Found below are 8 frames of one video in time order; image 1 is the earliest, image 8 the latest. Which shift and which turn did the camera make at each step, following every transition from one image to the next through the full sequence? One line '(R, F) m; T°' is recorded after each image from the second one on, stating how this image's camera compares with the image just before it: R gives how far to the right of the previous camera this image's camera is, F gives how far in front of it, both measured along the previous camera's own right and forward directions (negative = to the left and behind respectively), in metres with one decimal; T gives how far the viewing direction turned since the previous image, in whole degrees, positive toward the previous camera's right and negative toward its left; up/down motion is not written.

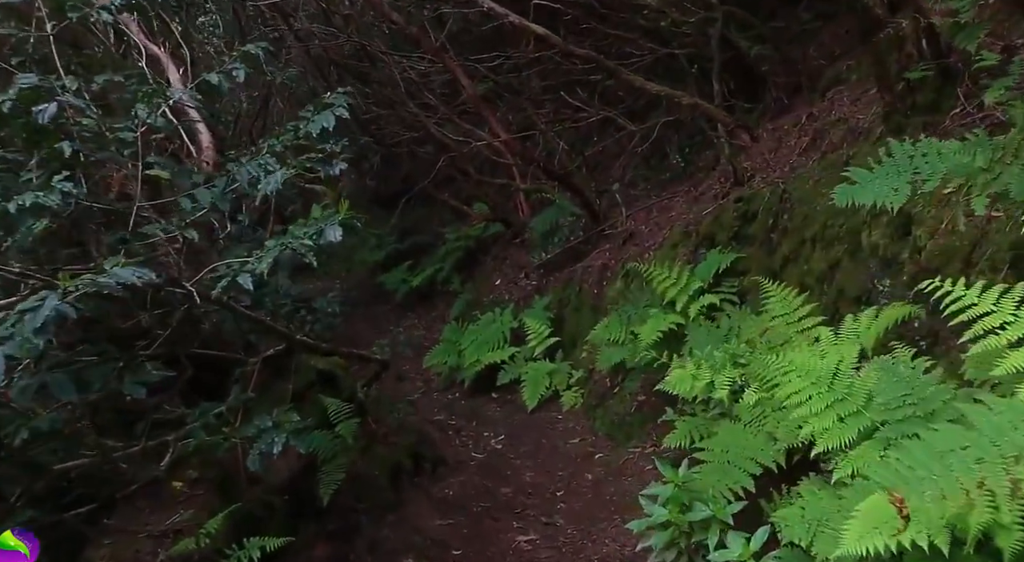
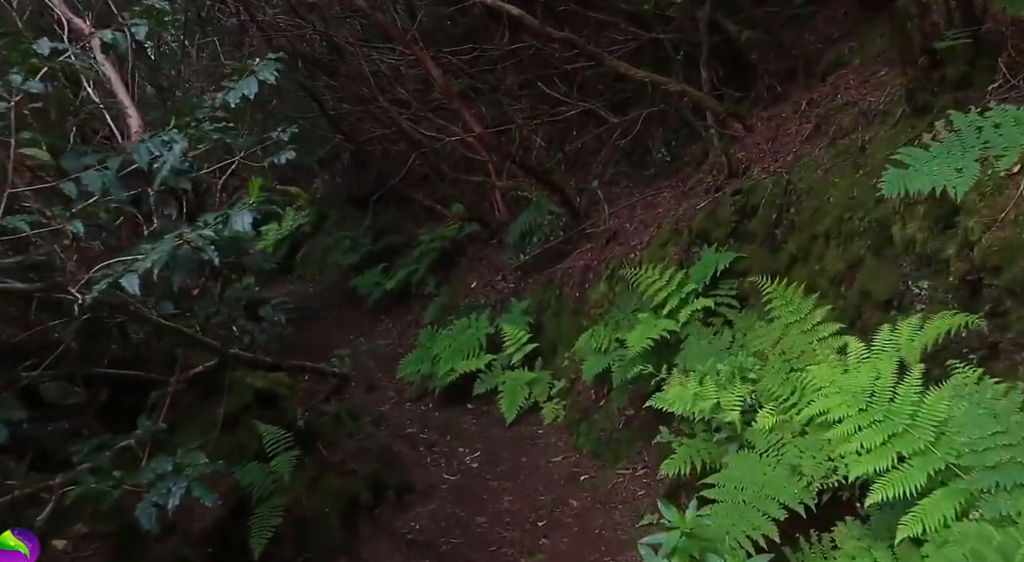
(0.0, +0.7) m; +1°
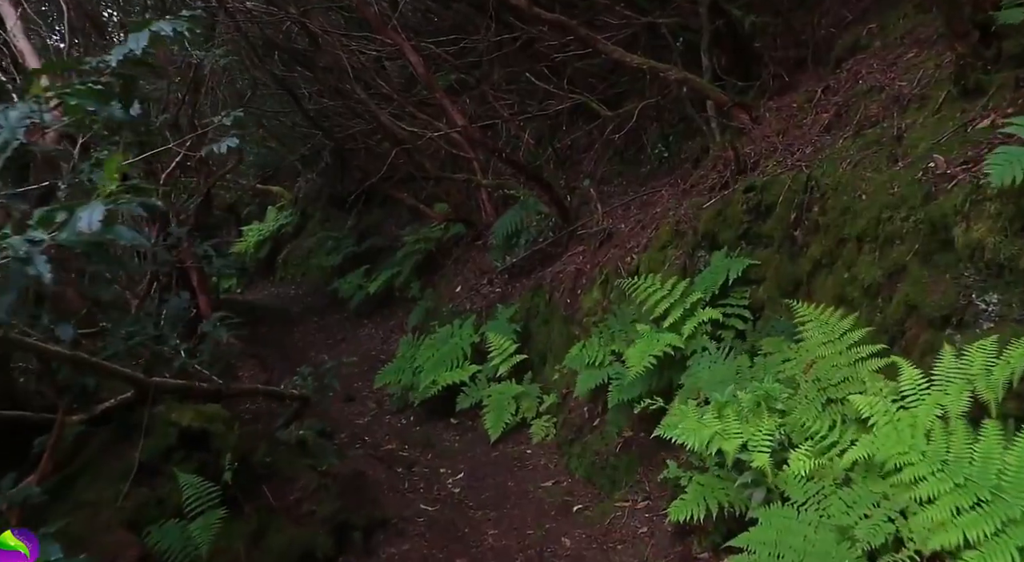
(0.0, +0.7) m; +1°
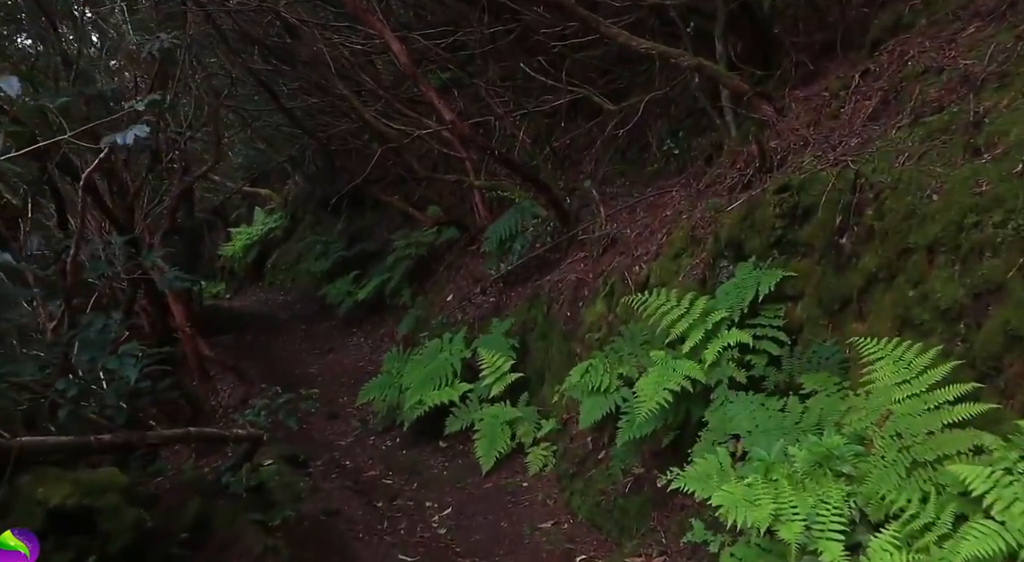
(0.0, +0.8) m; 0°
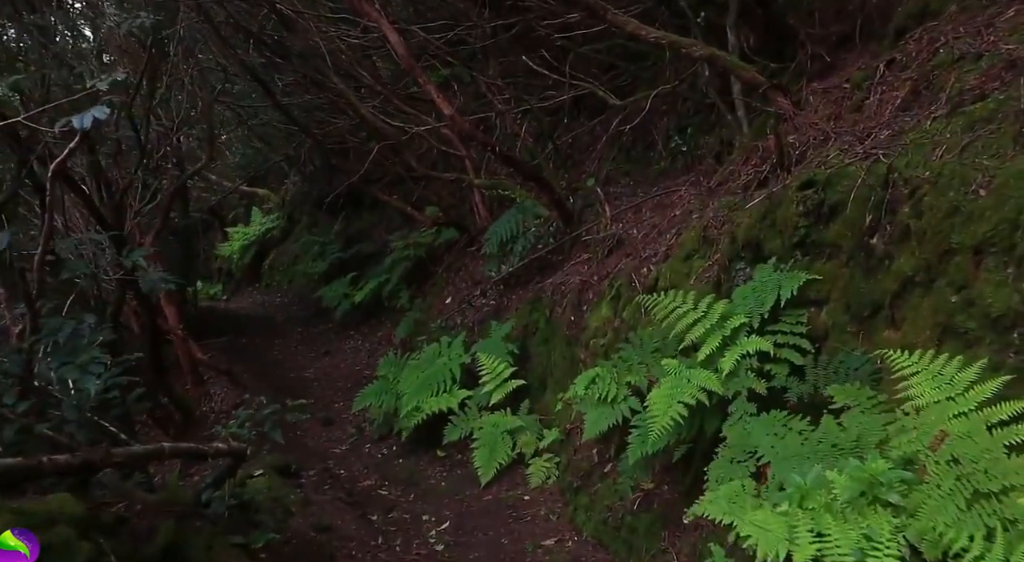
(0.0, +0.3) m; 0°
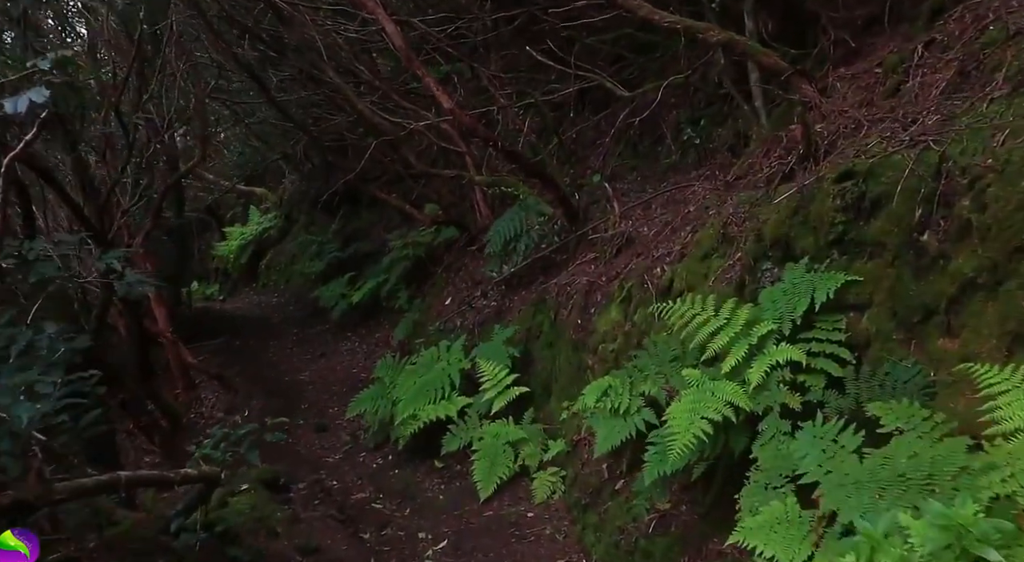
(0.0, +0.4) m; 0°
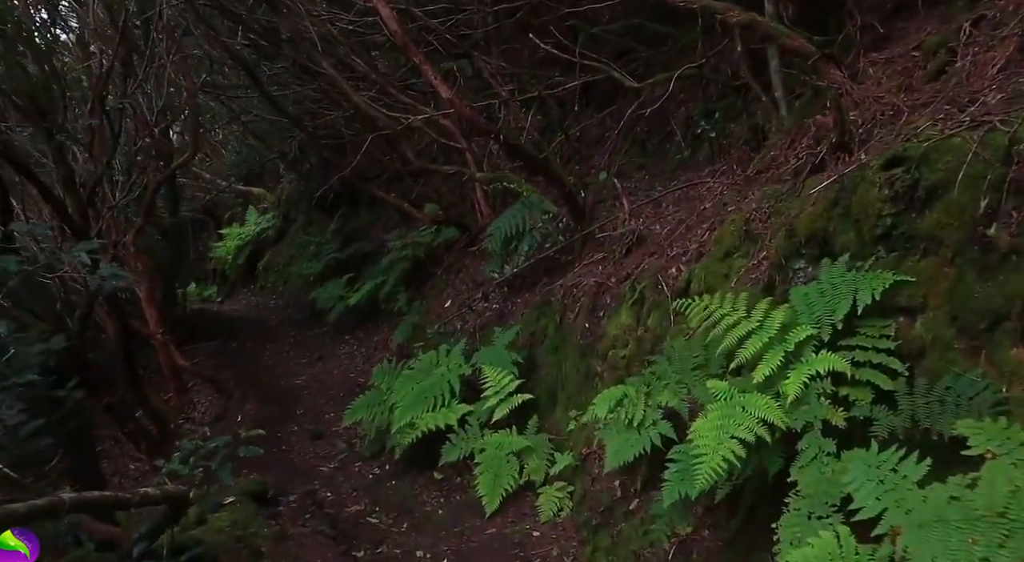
(0.0, +0.4) m; 0°
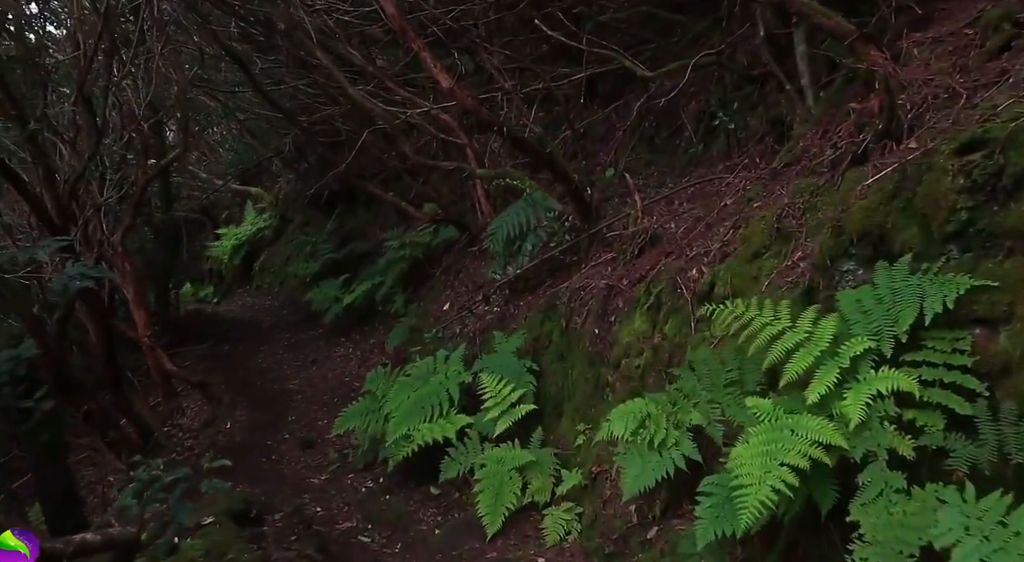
(0.0, +0.5) m; 0°
